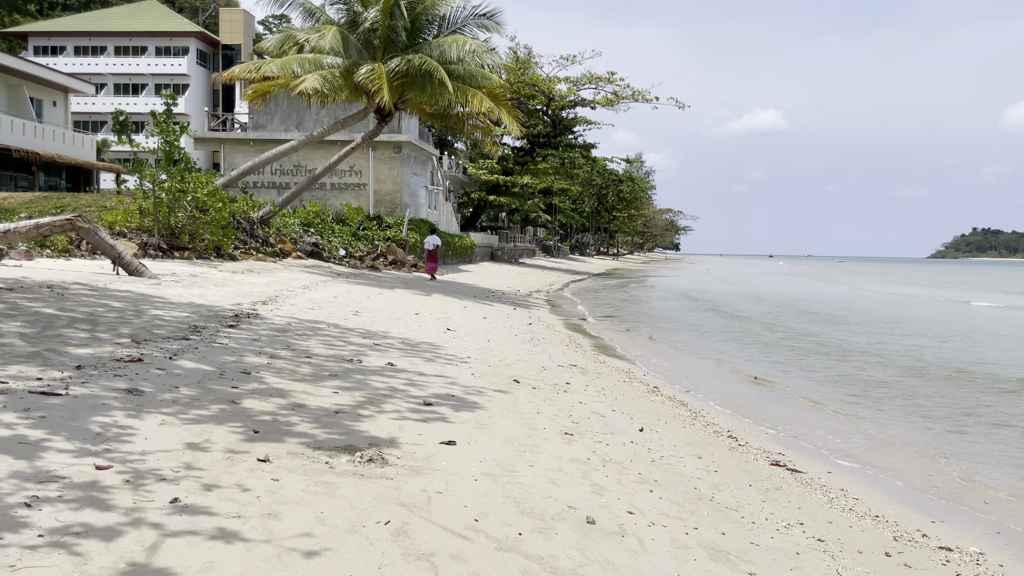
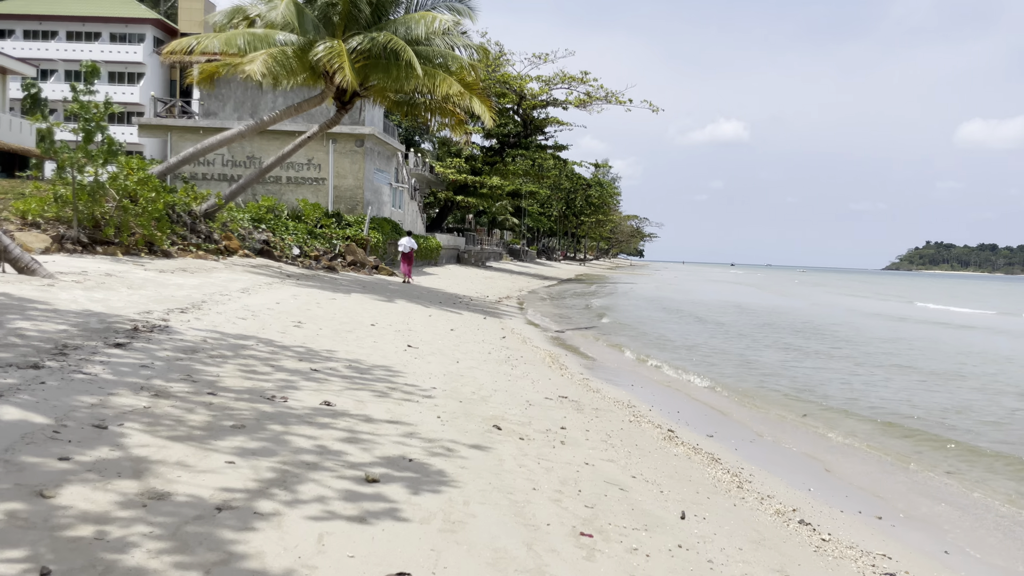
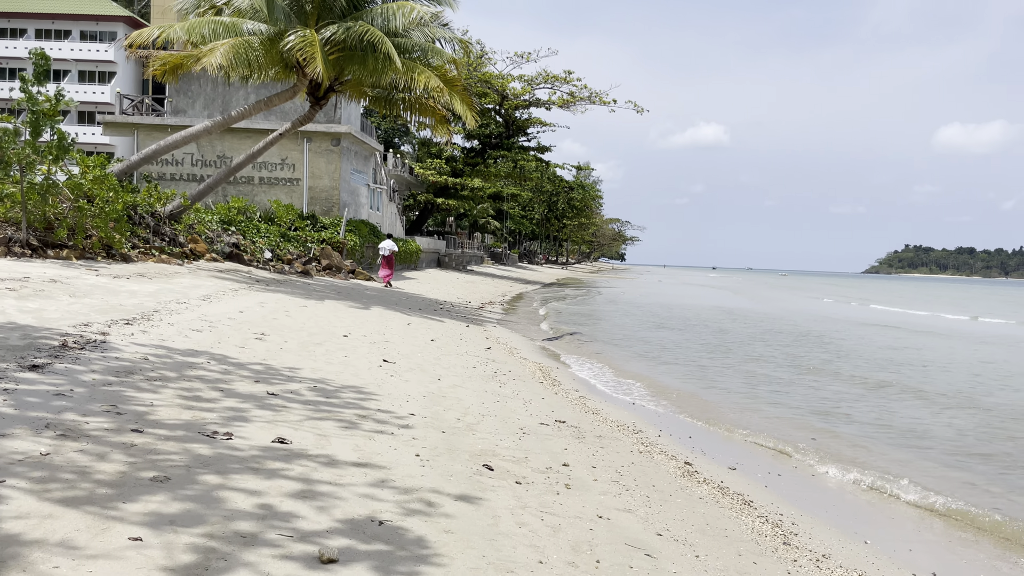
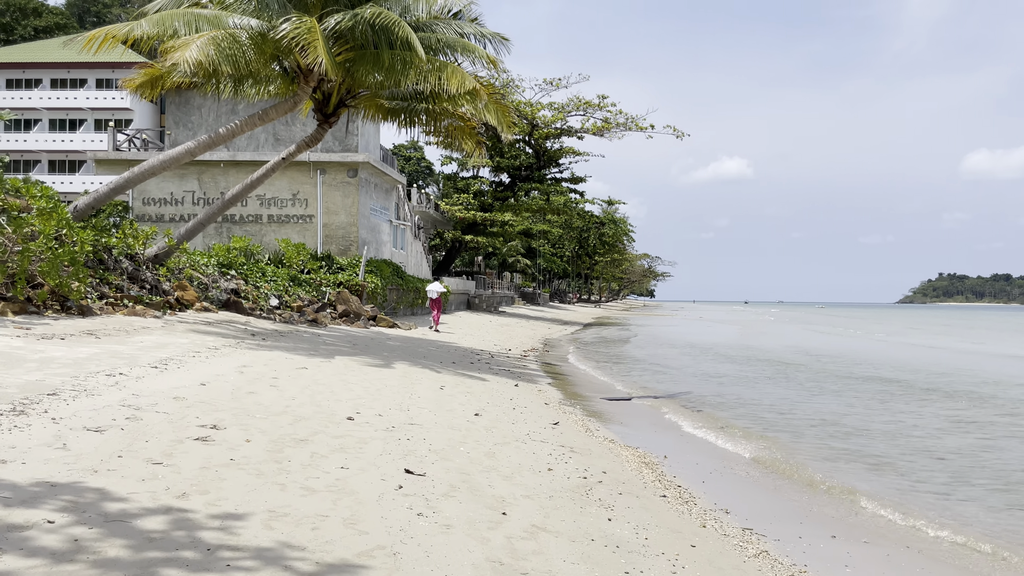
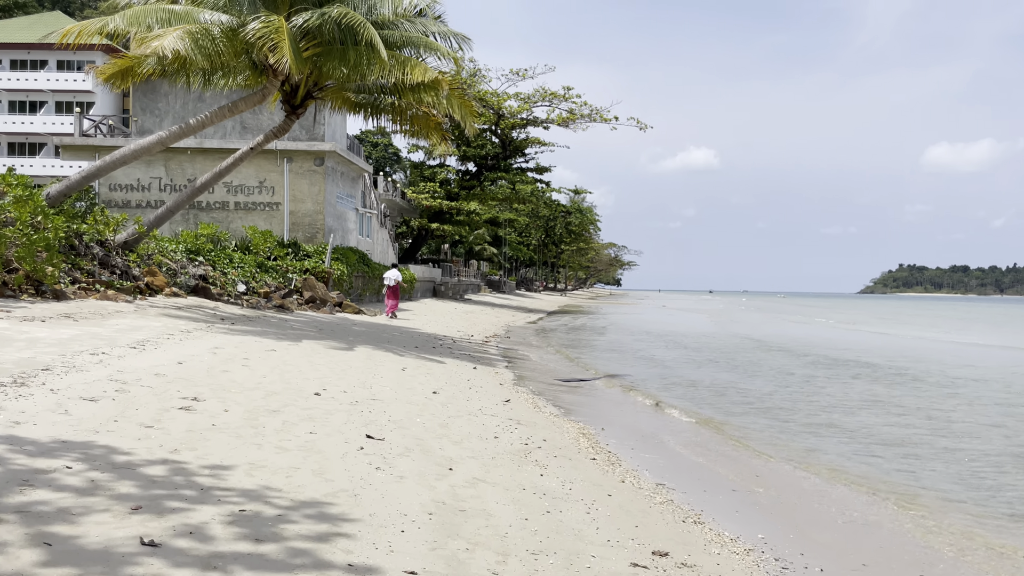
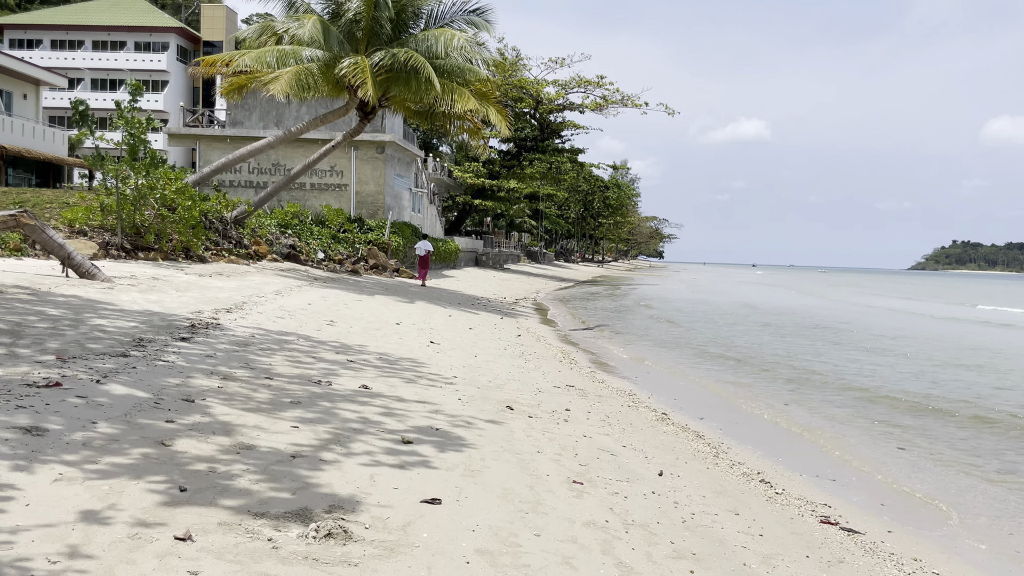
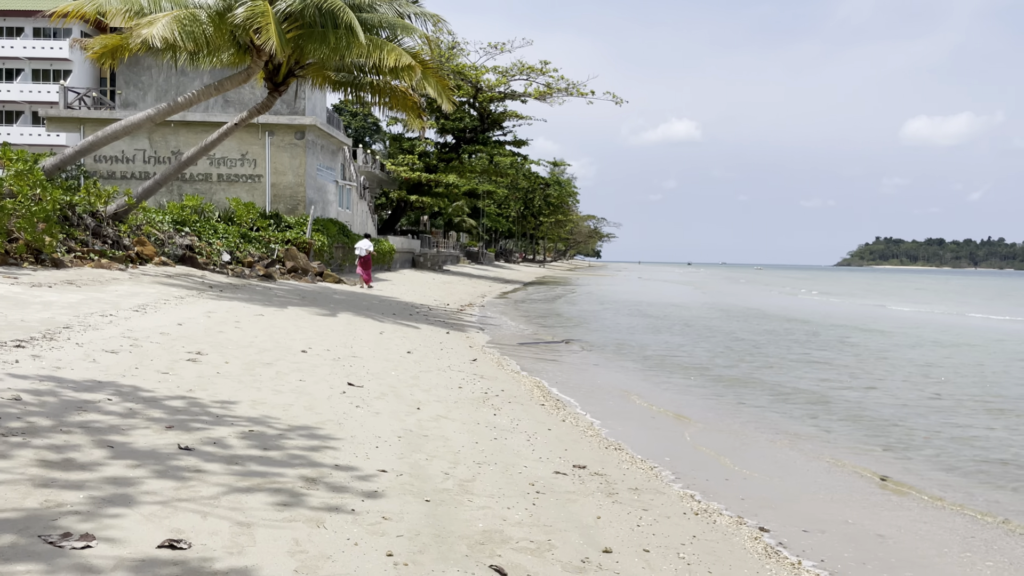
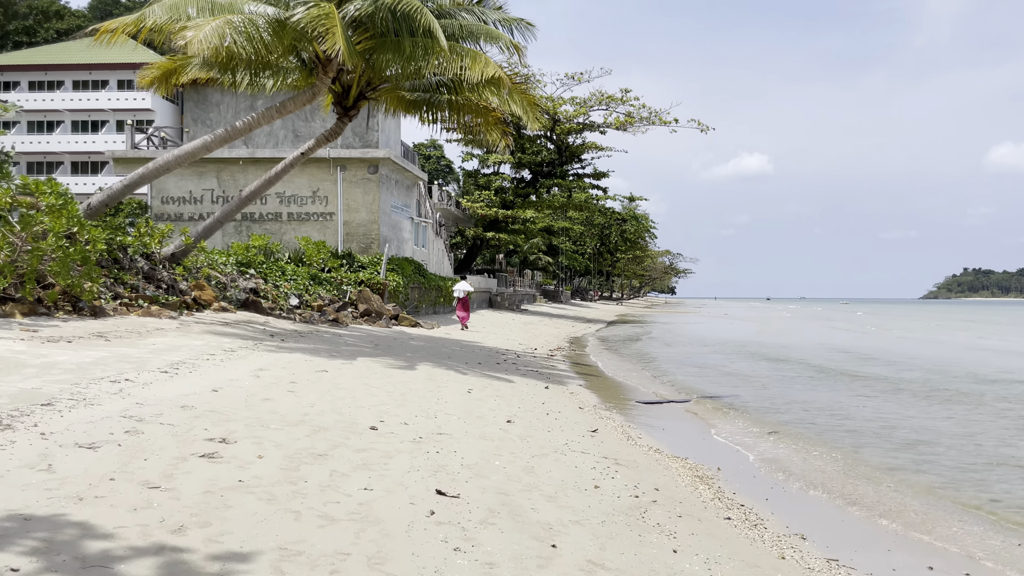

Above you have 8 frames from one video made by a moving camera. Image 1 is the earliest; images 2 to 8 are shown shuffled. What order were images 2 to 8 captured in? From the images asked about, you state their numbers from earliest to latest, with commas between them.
6, 2, 3, 7, 5, 4, 8
